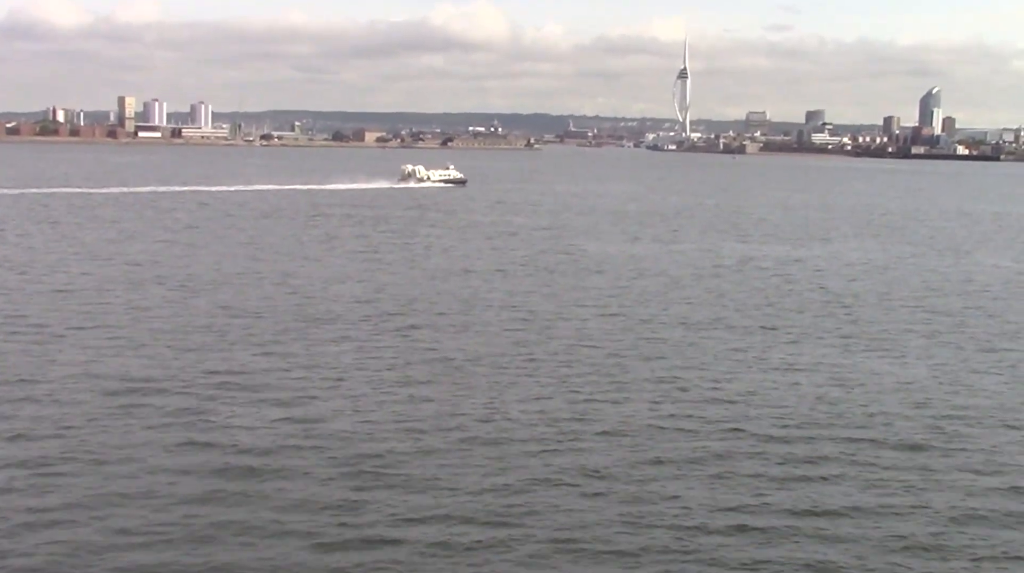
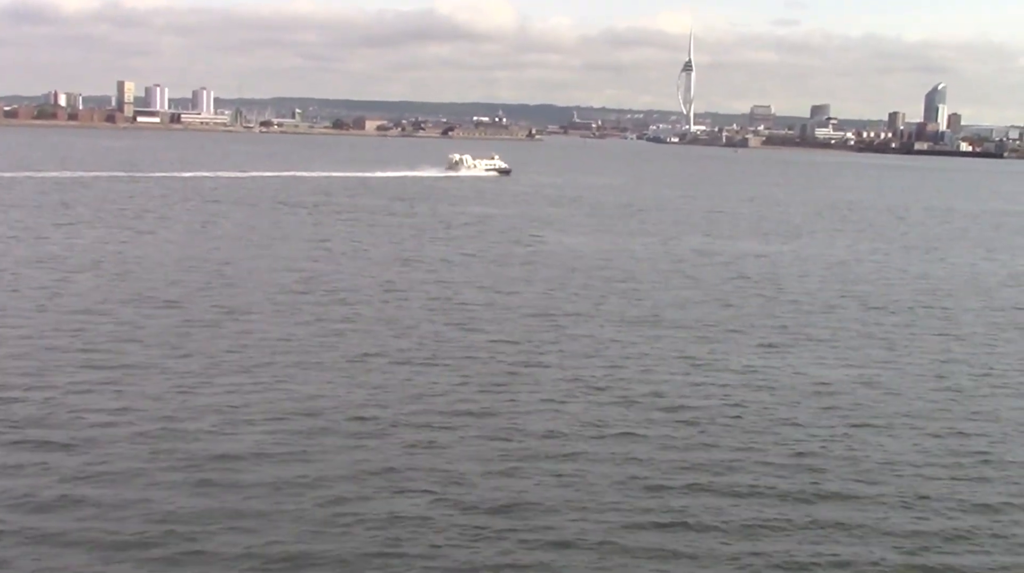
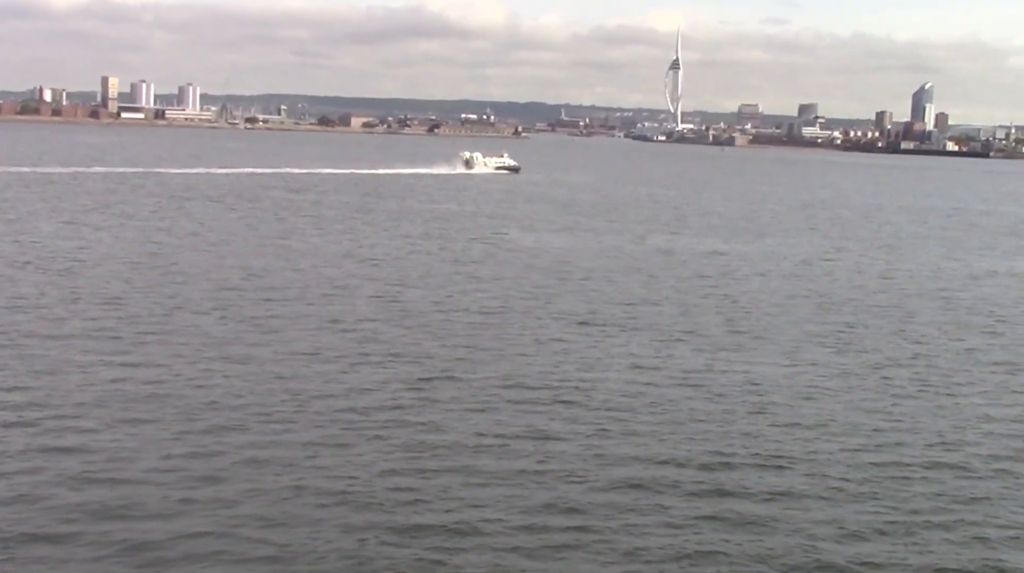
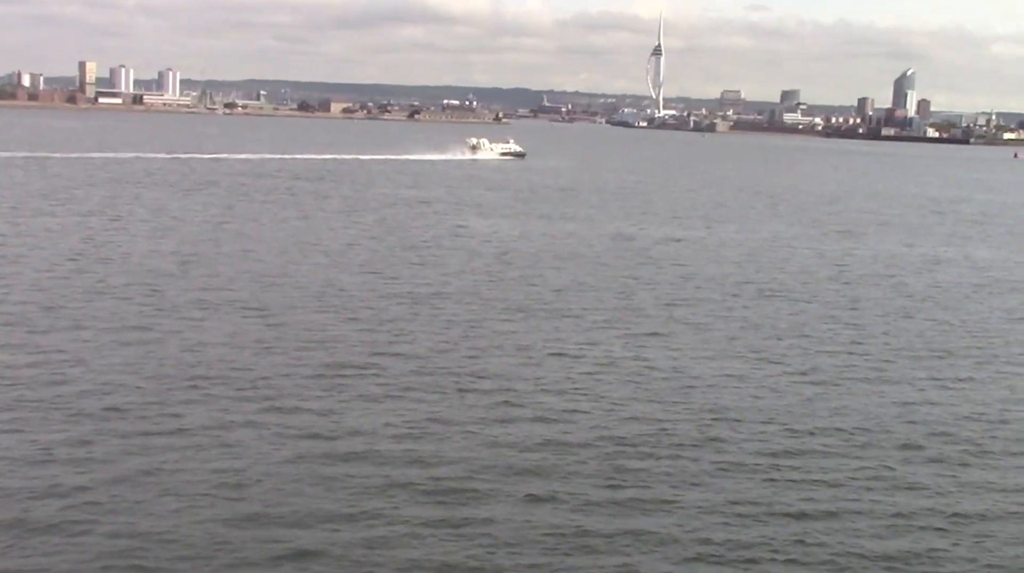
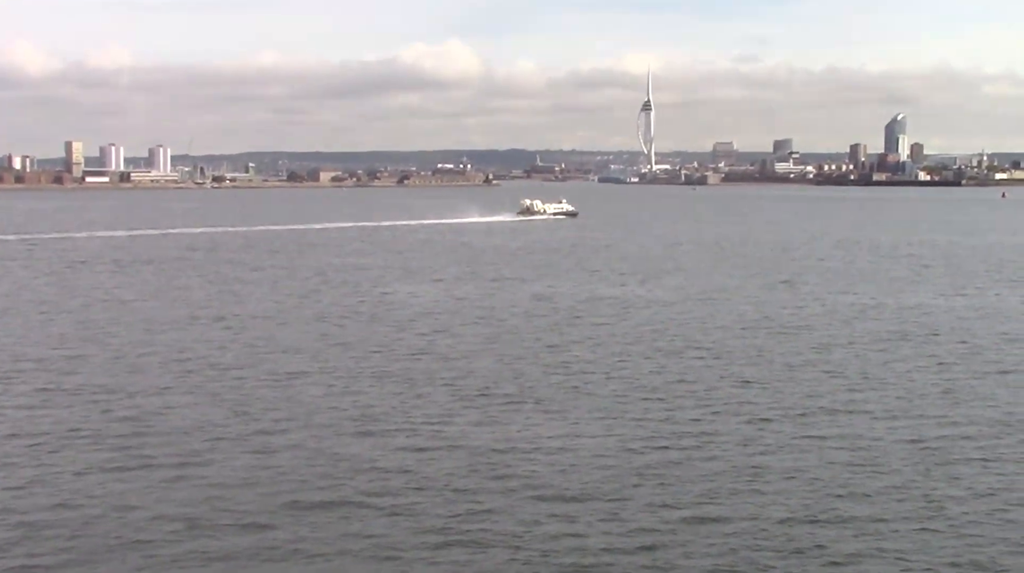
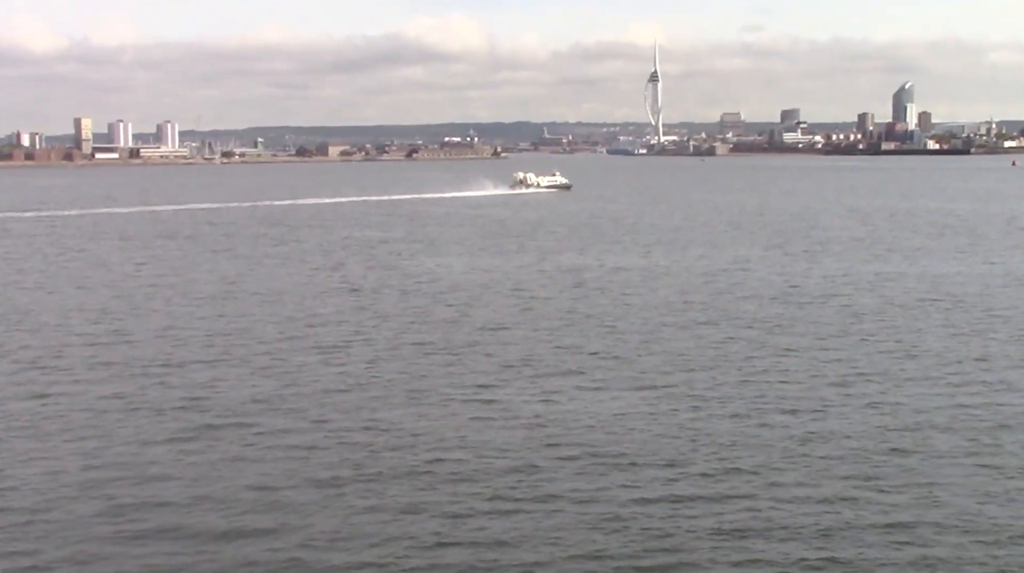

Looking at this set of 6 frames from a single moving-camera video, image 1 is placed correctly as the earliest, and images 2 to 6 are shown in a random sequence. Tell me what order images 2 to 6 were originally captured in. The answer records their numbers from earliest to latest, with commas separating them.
2, 3, 4, 6, 5
